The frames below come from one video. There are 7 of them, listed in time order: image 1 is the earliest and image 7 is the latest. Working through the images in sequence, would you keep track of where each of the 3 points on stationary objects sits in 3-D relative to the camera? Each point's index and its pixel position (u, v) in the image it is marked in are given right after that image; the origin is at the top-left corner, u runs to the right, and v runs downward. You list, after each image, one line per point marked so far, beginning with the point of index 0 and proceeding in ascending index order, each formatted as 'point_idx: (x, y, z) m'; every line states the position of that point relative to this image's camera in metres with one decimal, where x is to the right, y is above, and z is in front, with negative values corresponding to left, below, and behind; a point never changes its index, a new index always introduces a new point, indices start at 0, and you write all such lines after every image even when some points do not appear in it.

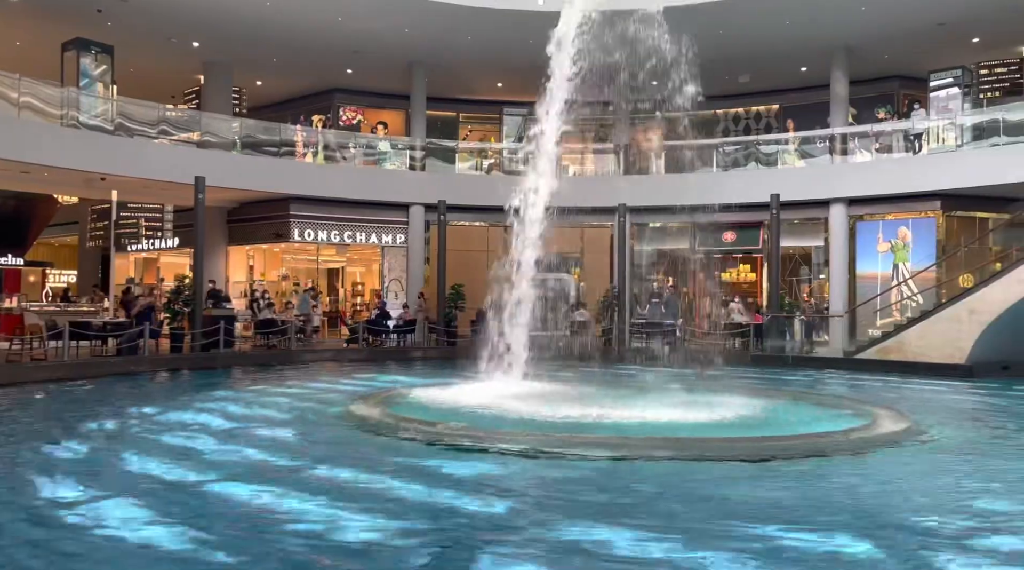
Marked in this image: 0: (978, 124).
0: (+9.4, +3.2, +20.4) m
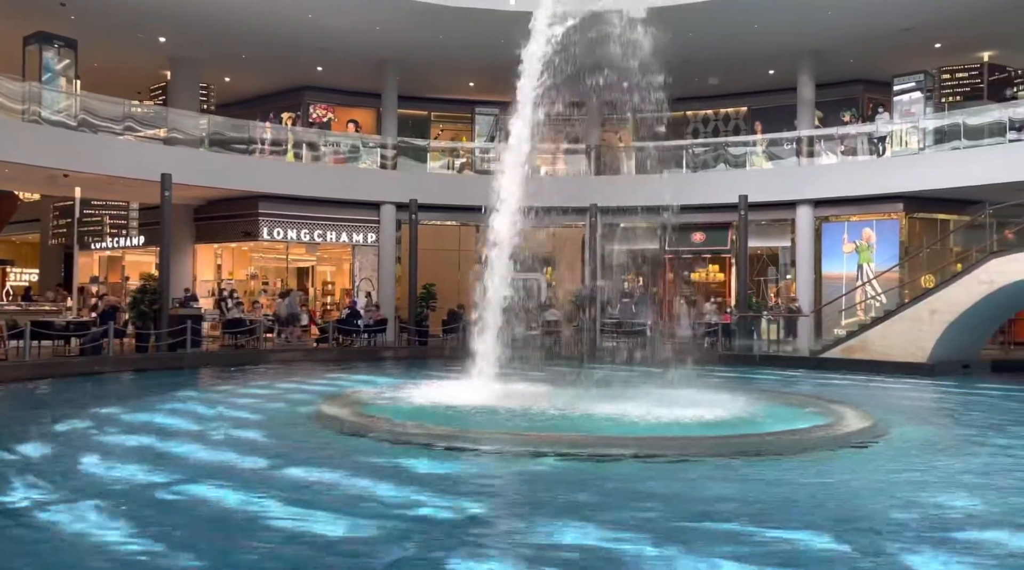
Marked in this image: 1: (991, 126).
0: (+8.8, +3.2, +20.9) m
1: (+9.5, +3.1, +20.2) m
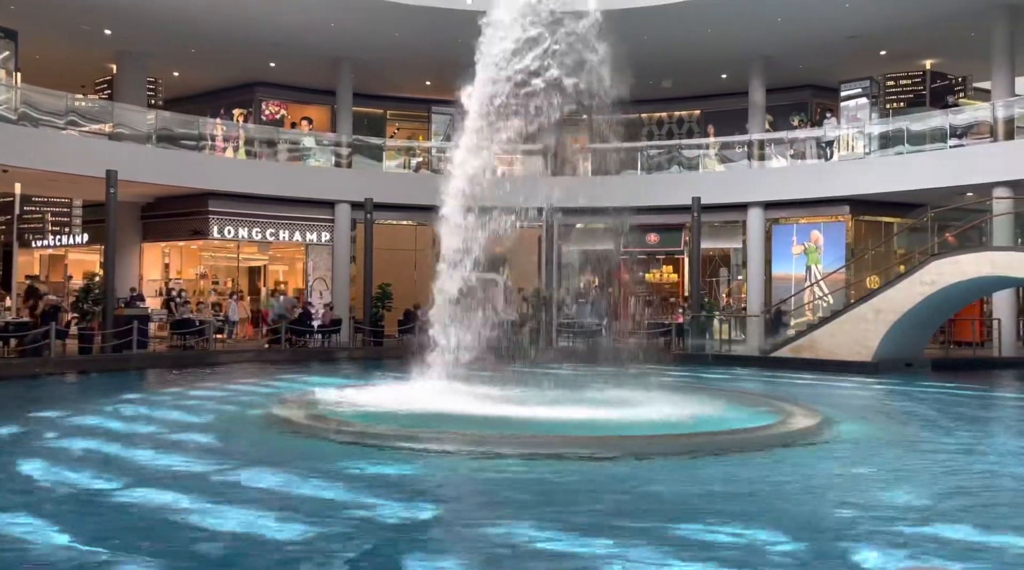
0: (+7.9, +3.2, +21.5) m
1: (+8.6, +3.1, +20.9) m
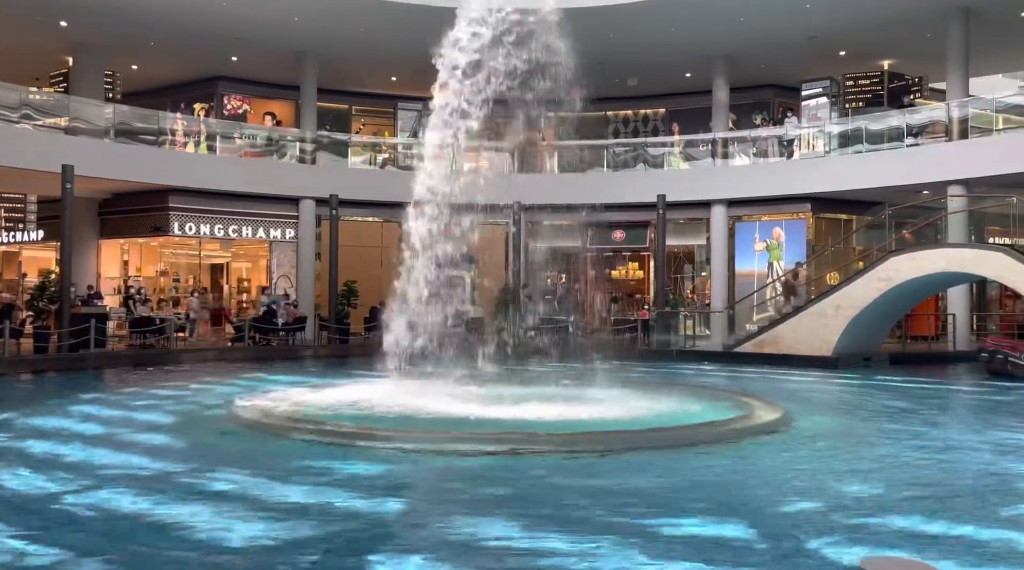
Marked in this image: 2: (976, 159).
0: (+7.2, +3.3, +21.9) m
1: (+7.9, +3.2, +21.3) m
2: (+9.1, +2.5, +20.0) m
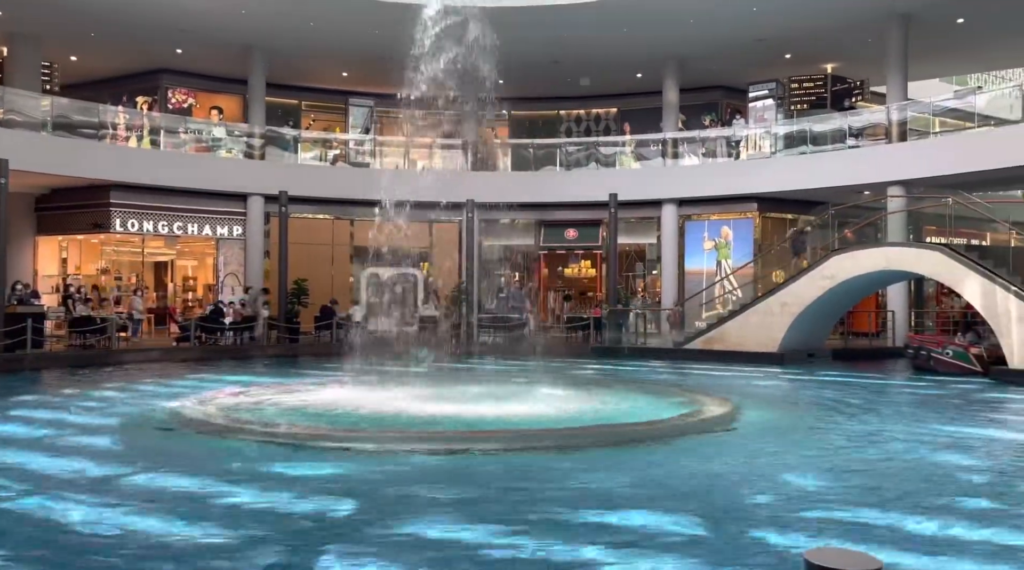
0: (+6.1, +3.3, +22.4) m
1: (+6.9, +3.3, +21.9) m
2: (+8.2, +2.5, +20.6) m
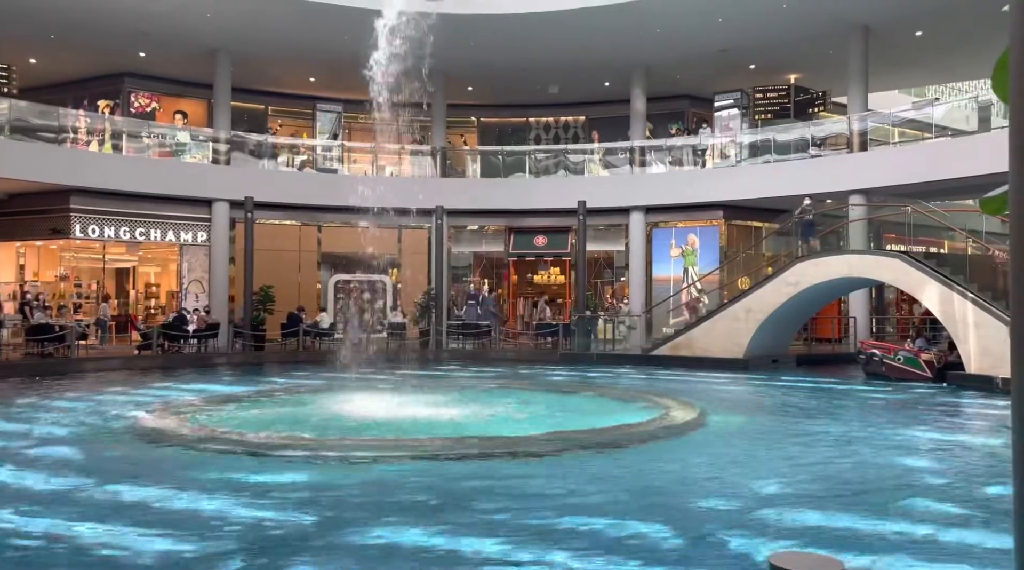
0: (+5.4, +3.2, +22.7) m
1: (+6.2, +3.1, +22.2) m
2: (+7.5, +2.4, +21.0) m
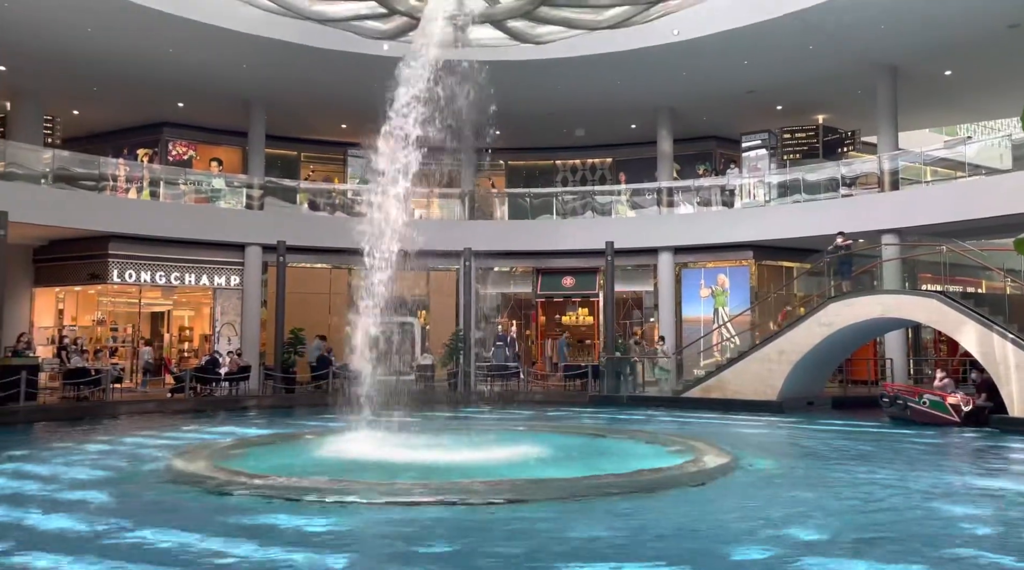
0: (+6.0, +2.3, +22.7) m
1: (+6.9, +2.2, +22.1) m
2: (+8.1, +1.6, +20.8) m
